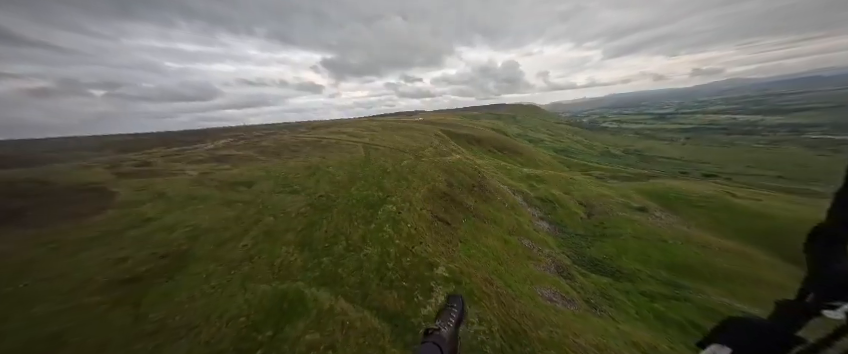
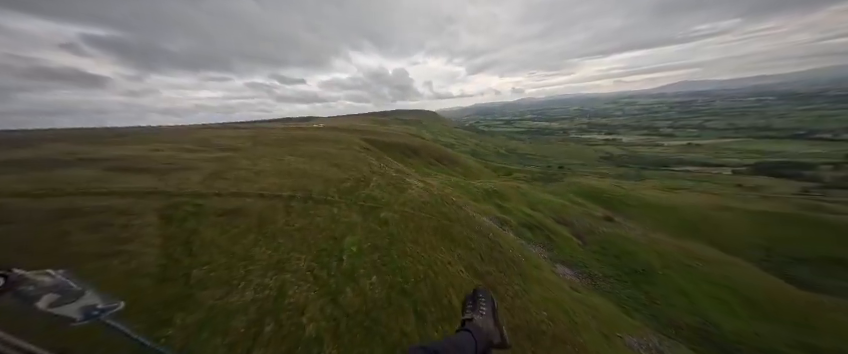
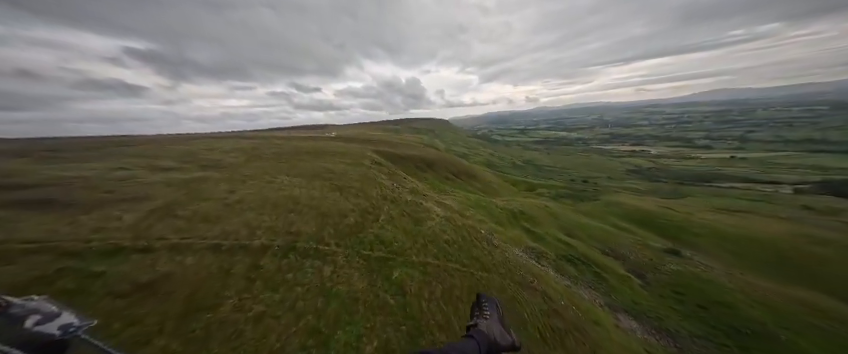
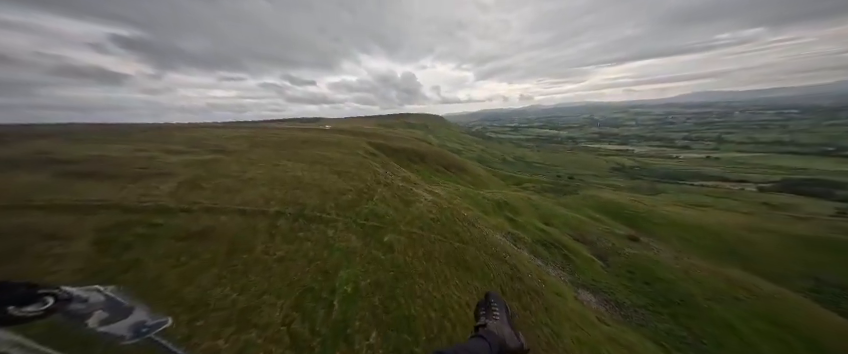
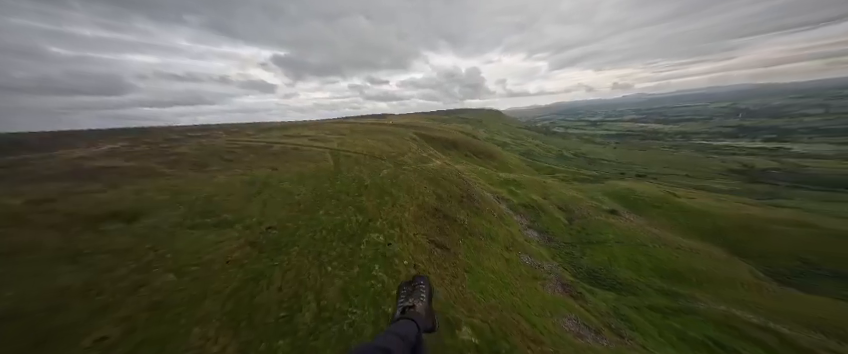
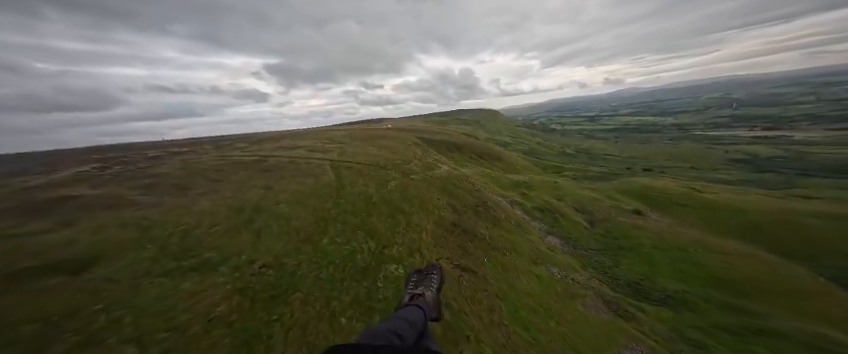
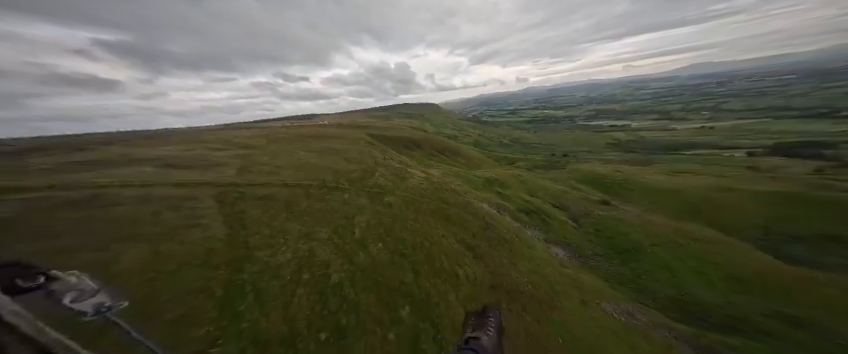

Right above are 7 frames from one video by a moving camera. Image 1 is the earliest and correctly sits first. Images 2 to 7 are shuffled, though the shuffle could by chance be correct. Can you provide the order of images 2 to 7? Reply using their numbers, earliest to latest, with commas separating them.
5, 6, 7, 2, 4, 3
